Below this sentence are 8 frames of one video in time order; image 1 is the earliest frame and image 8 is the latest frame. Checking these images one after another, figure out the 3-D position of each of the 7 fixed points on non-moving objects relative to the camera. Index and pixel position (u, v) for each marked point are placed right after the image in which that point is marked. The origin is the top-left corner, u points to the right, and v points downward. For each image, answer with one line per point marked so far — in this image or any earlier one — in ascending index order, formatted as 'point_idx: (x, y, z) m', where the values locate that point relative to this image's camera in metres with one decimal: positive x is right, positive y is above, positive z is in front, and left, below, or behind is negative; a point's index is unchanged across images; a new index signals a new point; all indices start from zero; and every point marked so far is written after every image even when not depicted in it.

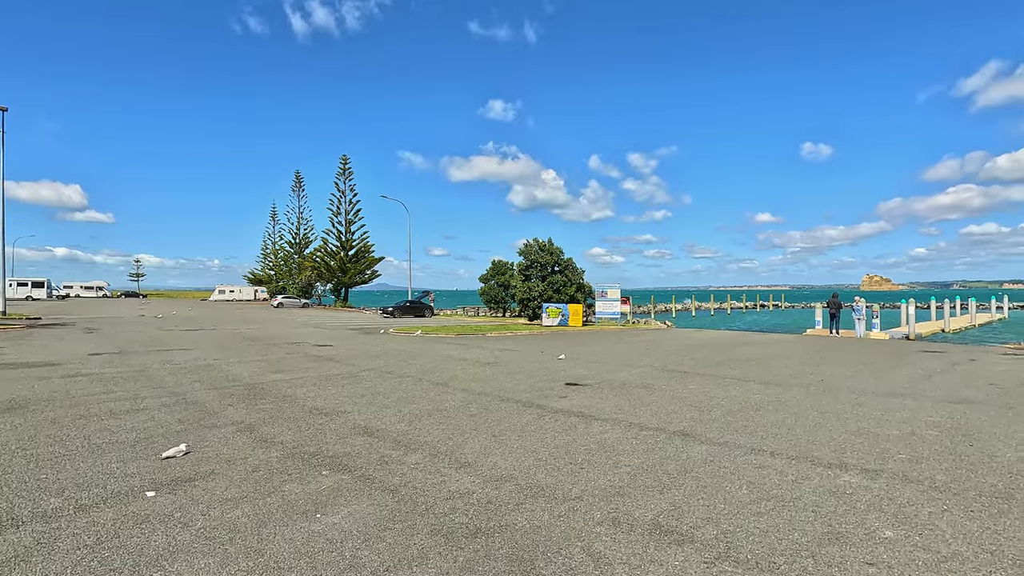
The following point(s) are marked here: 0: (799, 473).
0: (+2.9, -1.9, +5.4) m
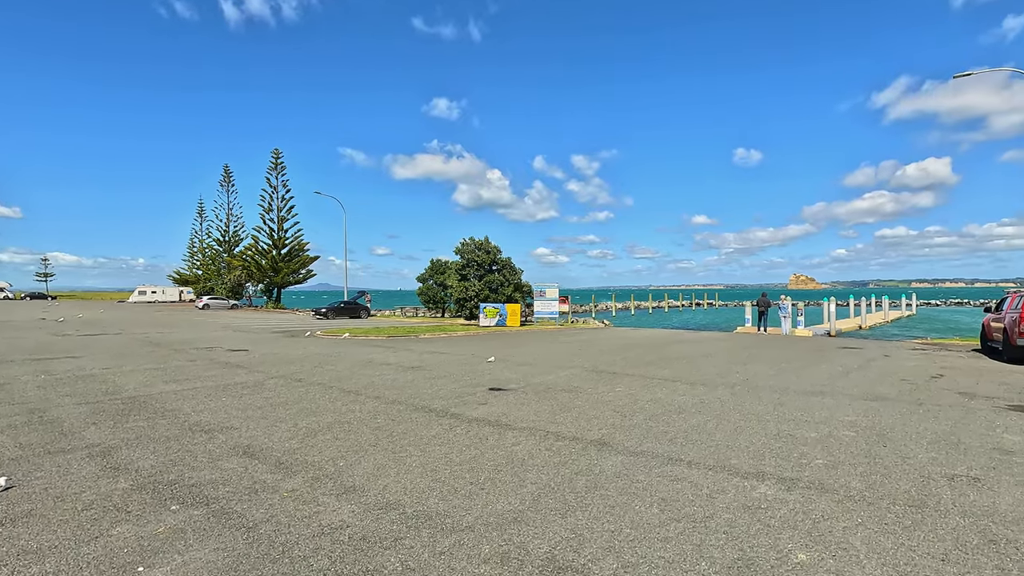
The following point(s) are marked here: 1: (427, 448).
0: (+1.9, -1.9, +5.1) m
1: (-1.0, -1.9, +6.4) m
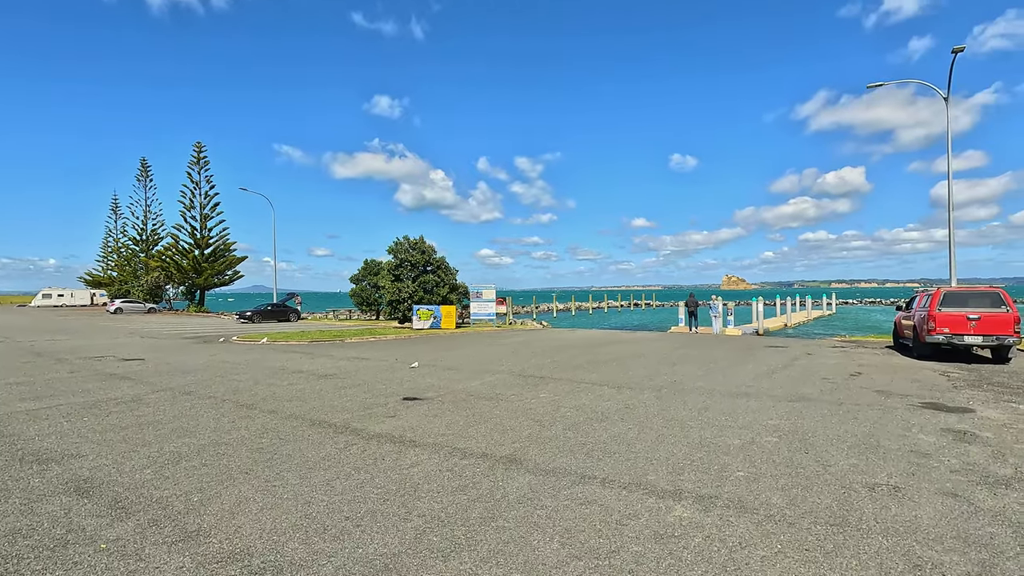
0: (+1.0, -1.9, +4.5) m
1: (-2.1, -1.9, +5.5) m
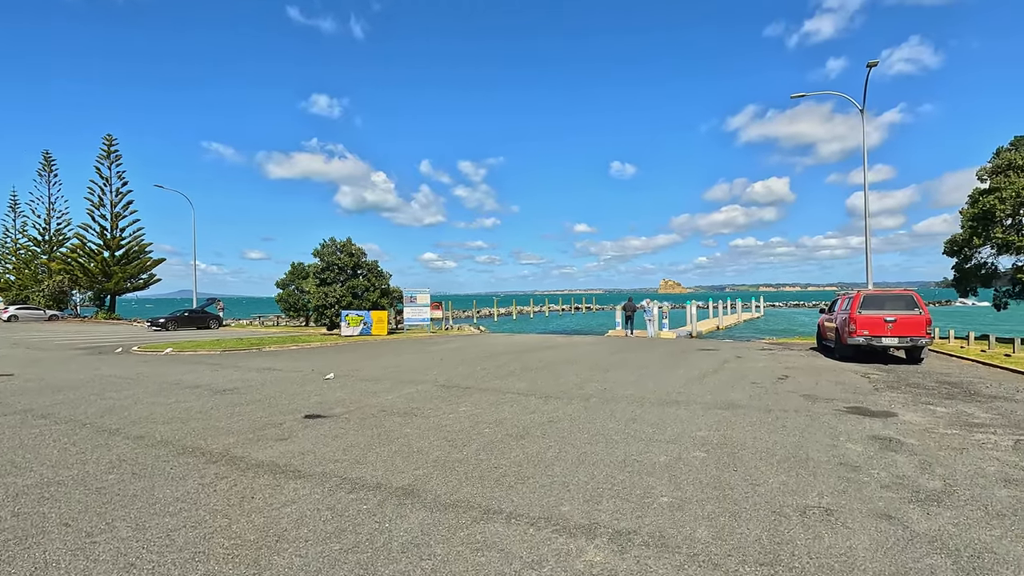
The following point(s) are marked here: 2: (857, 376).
0: (+0.1, -1.9, +3.8) m
1: (-3.0, -1.9, +4.4) m
2: (+8.4, -2.2, +13.1) m
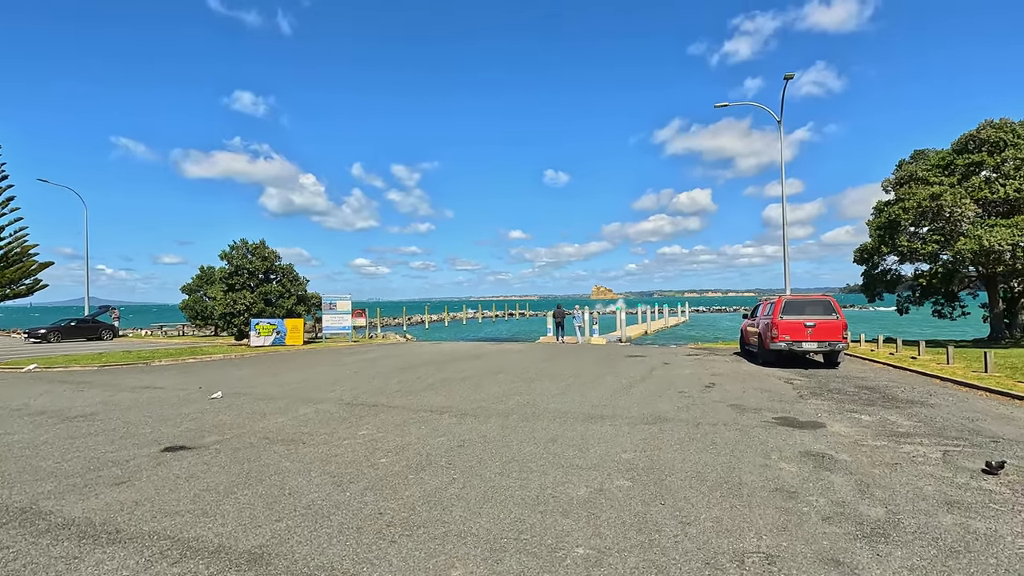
0: (-0.6, -1.9, +2.7) m
1: (-3.8, -2.0, +3.0) m
2: (+6.5, -2.3, +12.9) m
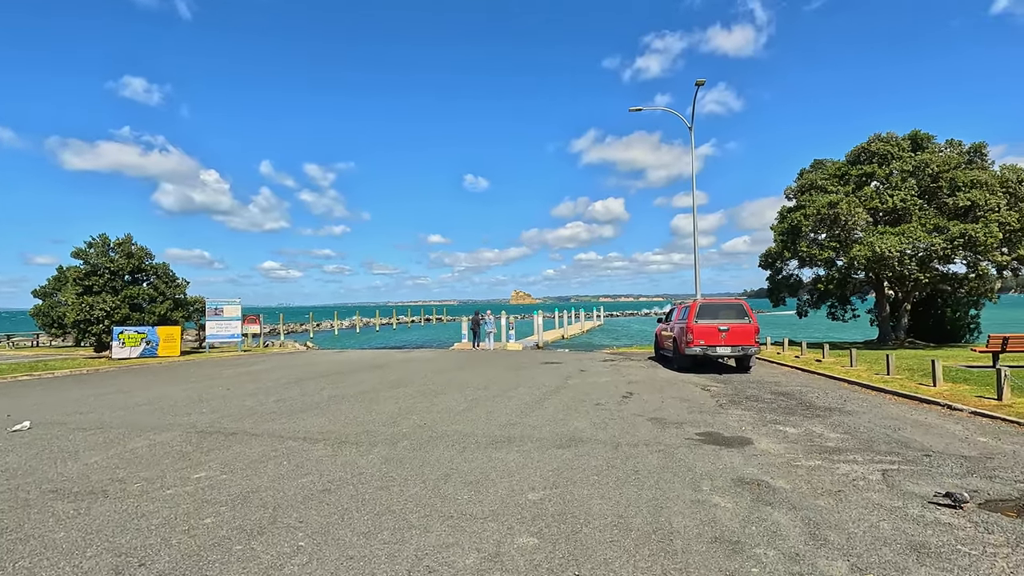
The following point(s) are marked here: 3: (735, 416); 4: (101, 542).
0: (-1.2, -1.9, +1.2) m
1: (-4.4, -1.9, +1.0) m
2: (+4.3, -2.3, +12.4) m
3: (+3.9, -2.2, +9.3) m
4: (-3.3, -2.0, +4.3) m
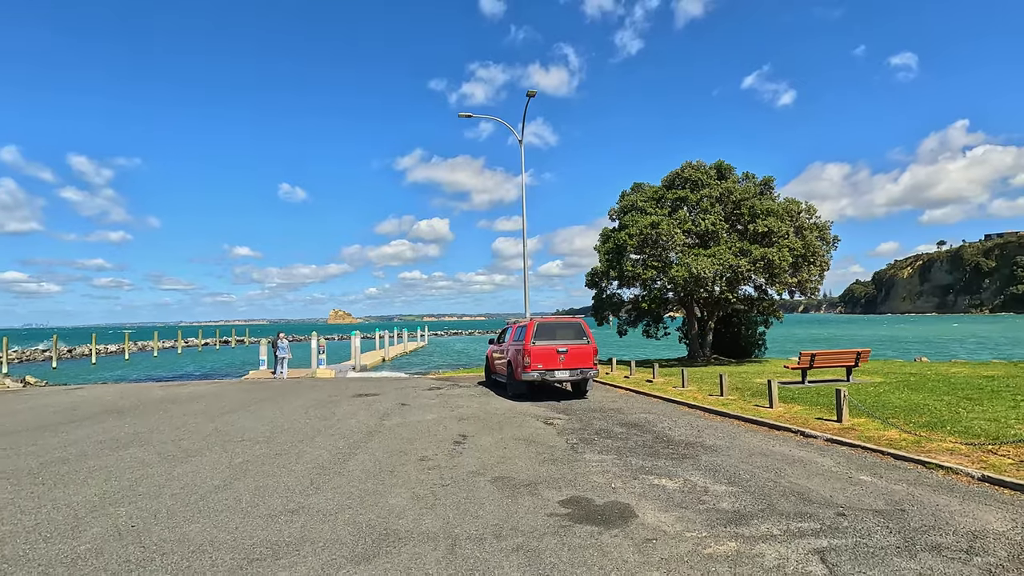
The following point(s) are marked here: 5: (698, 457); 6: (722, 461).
0: (-1.1, -1.7, -1.9) m
1: (-4.0, -1.7, -3.1) m
2: (+0.6, -2.7, +10.4) m
3: (+1.2, -2.4, +7.4) m
4: (-4.1, -2.0, +0.4) m
5: (+2.7, -2.4, +7.6) m
6: (+2.9, -2.4, +7.3) m
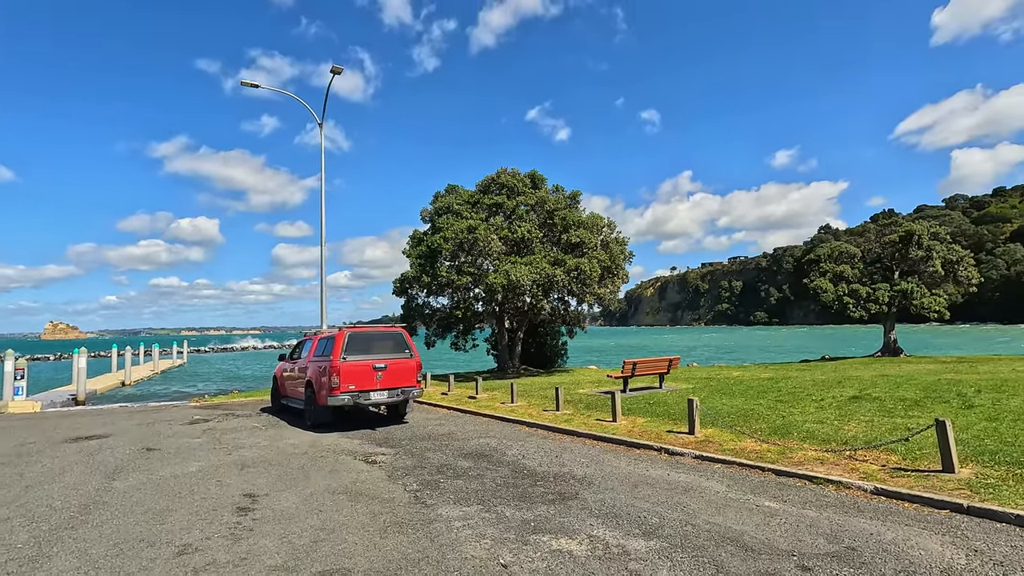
0: (+0.9, -1.4, -4.0) m
1: (-1.4, -1.3, -6.3) m
2: (-2.2, -2.6, +7.9) m
3: (-0.5, -2.3, +5.3) m
4: (-2.7, -1.6, -3.1) m
5: (+0.8, -2.3, +6.1) m
6: (+1.1, -2.3, +5.9) m
